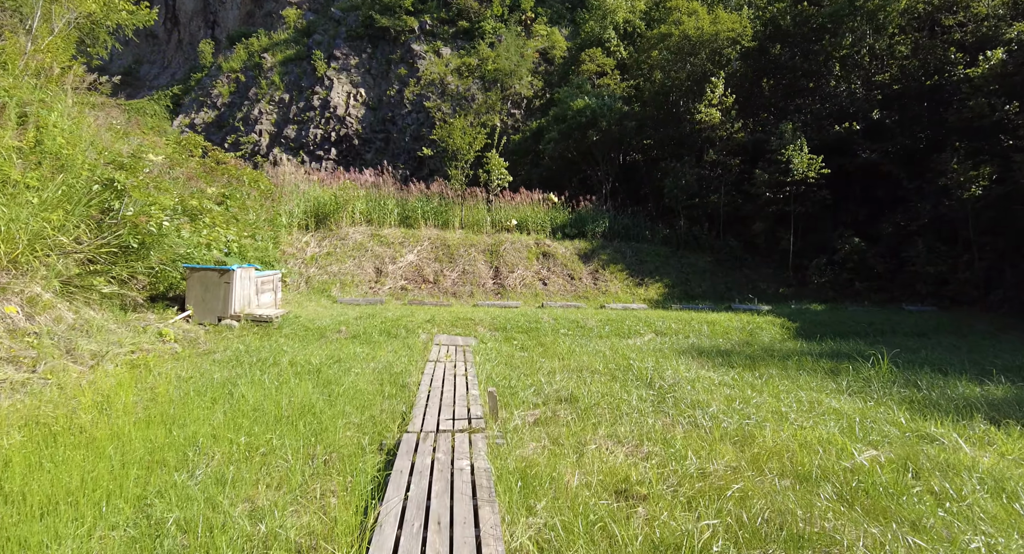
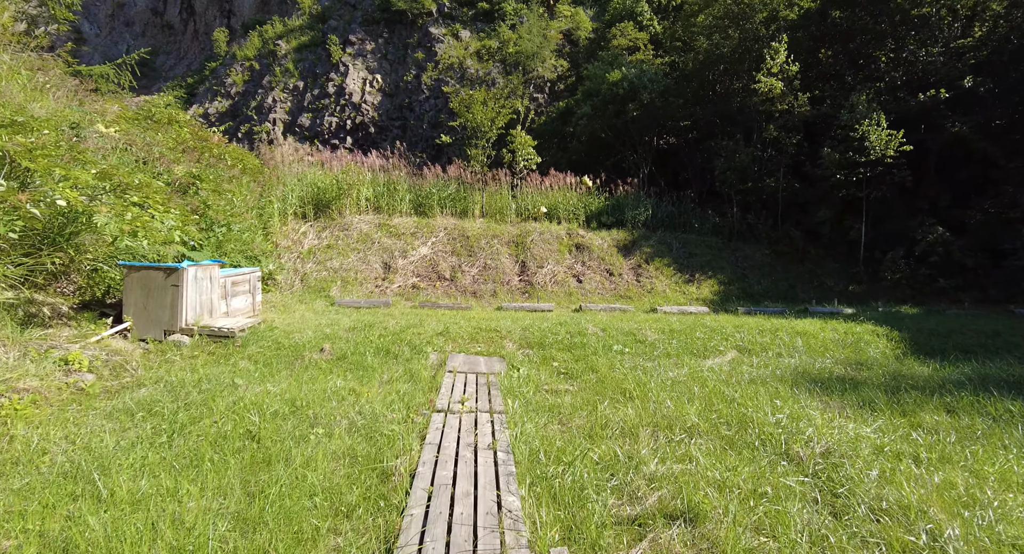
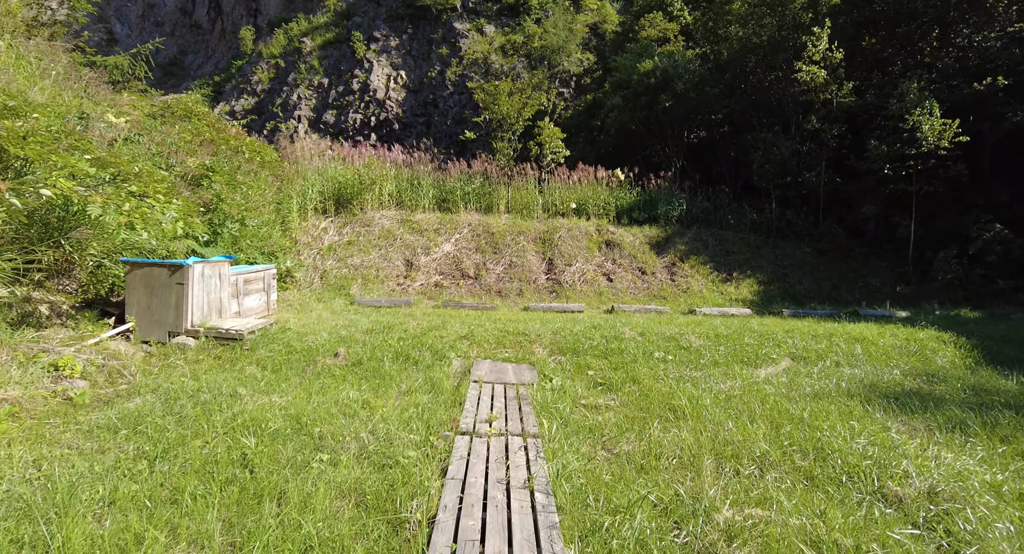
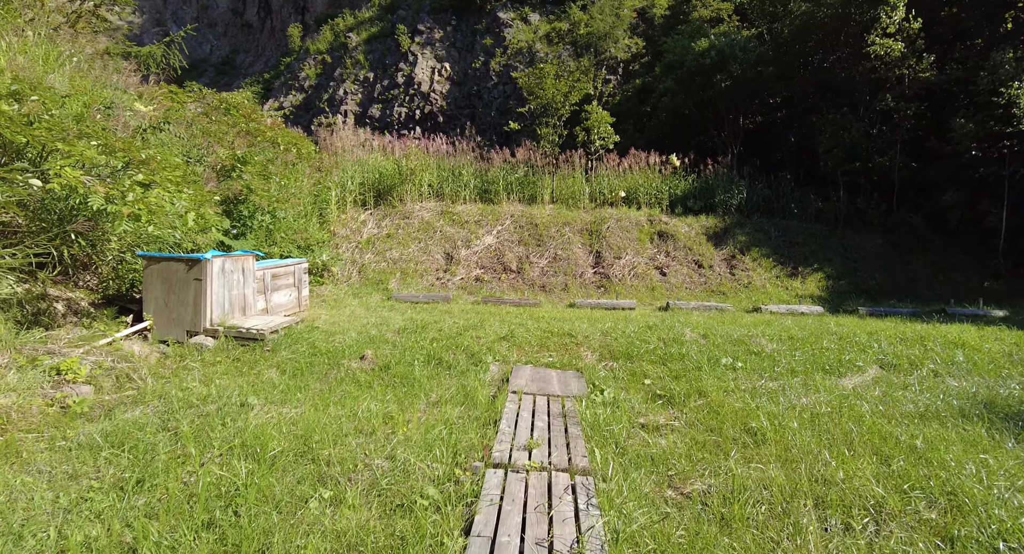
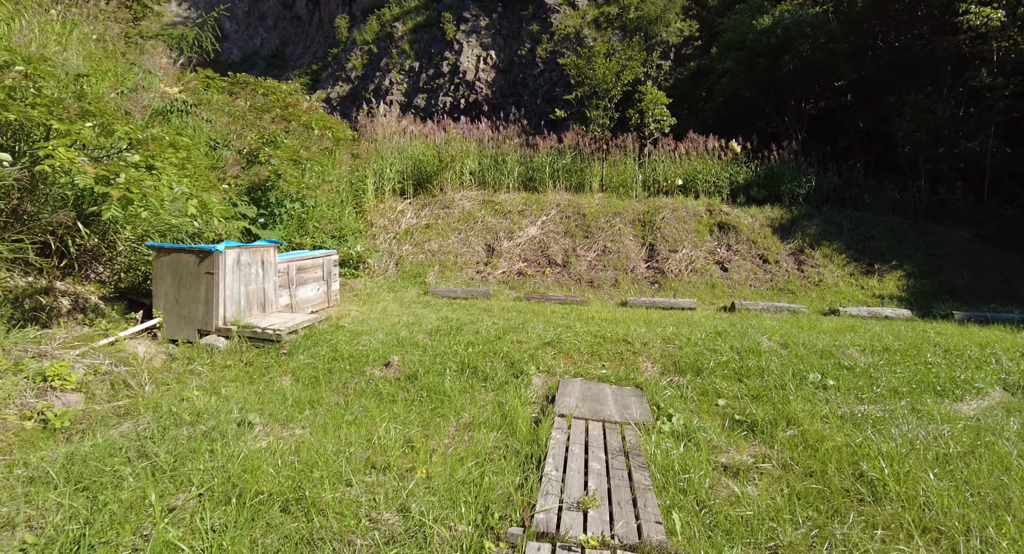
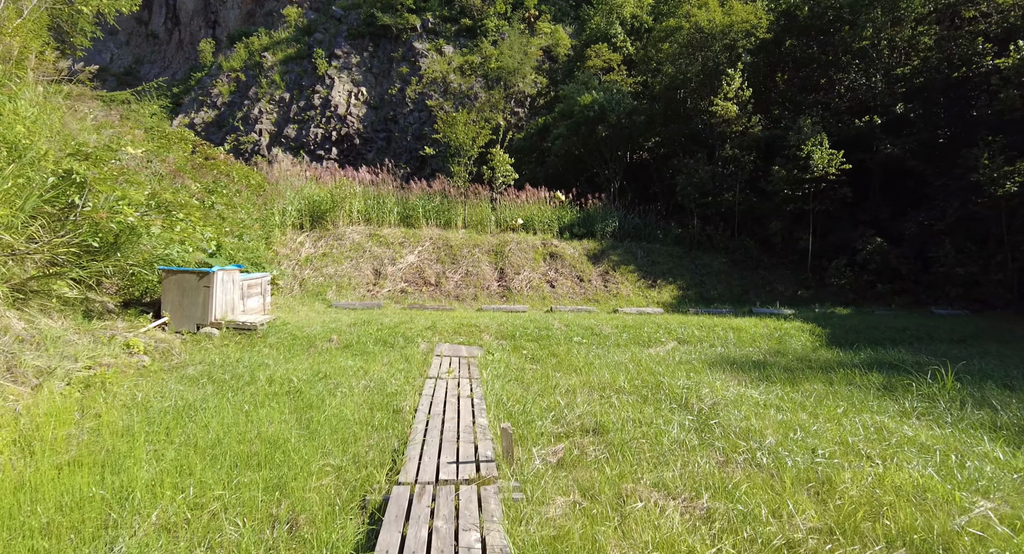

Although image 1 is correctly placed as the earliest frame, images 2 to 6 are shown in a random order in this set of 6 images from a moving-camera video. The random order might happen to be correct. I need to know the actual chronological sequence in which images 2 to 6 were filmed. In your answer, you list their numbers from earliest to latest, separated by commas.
6, 2, 3, 4, 5
